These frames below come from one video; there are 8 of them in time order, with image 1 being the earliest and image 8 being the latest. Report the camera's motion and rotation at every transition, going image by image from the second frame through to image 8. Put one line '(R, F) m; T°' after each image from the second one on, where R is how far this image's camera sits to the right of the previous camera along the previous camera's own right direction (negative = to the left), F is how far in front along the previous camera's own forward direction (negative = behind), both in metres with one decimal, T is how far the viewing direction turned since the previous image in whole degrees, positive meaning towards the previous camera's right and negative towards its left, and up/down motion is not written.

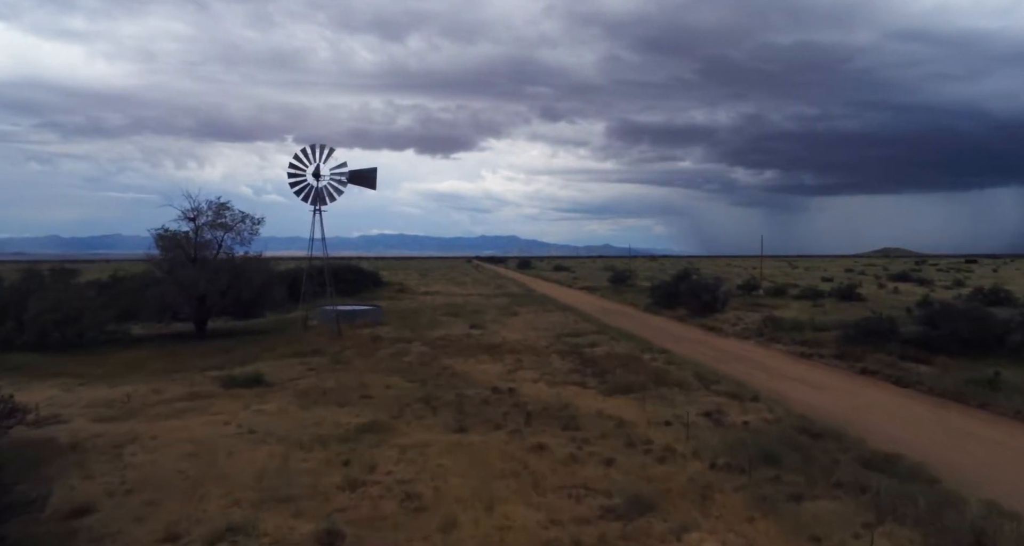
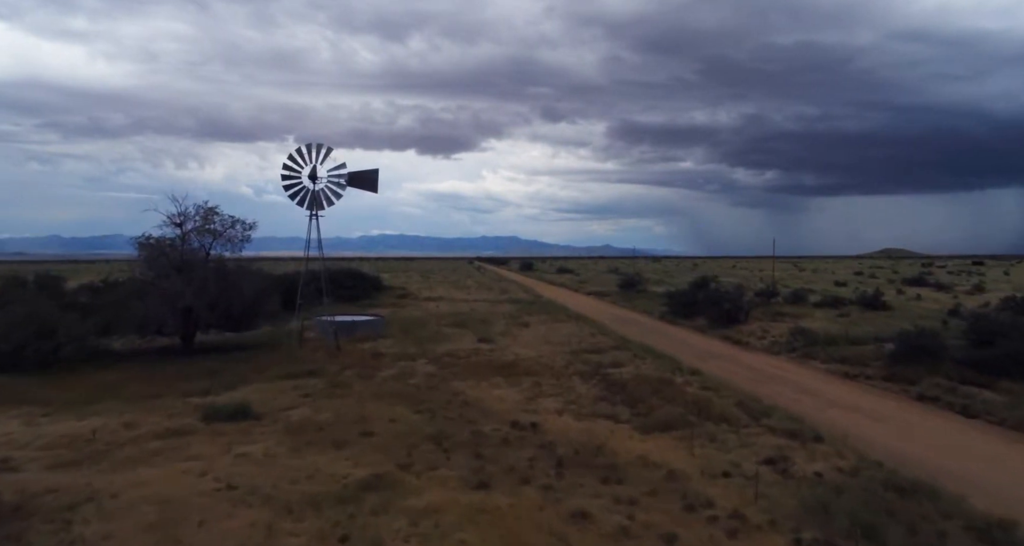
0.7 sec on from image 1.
(-0.4, +1.9) m; 0°
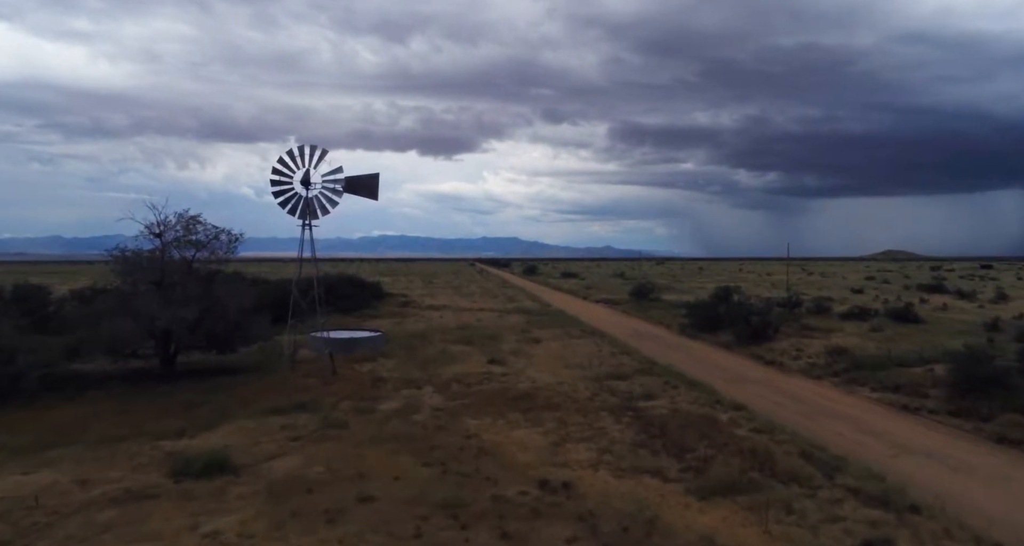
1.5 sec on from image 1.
(-0.4, +2.1) m; 0°
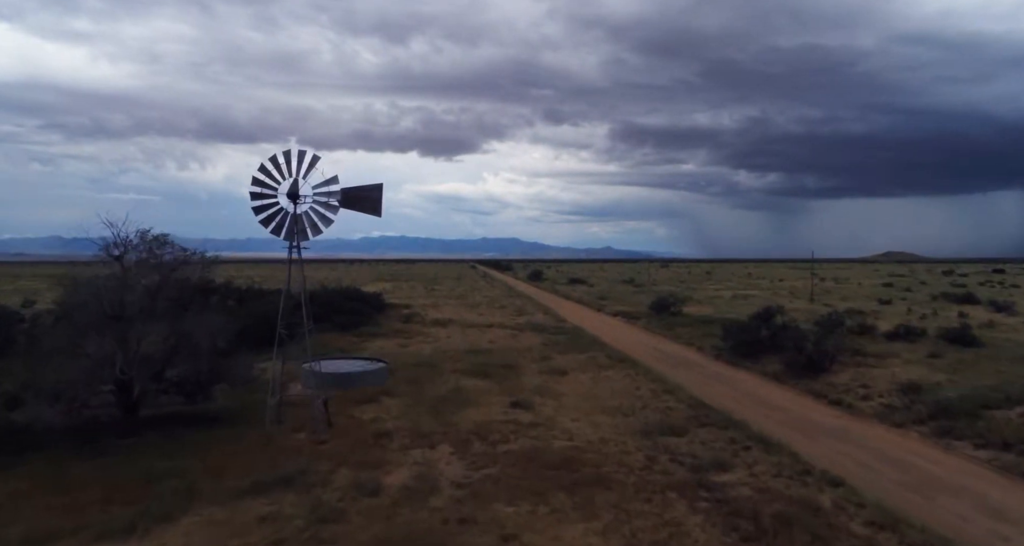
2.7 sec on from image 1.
(-0.7, +3.3) m; 0°
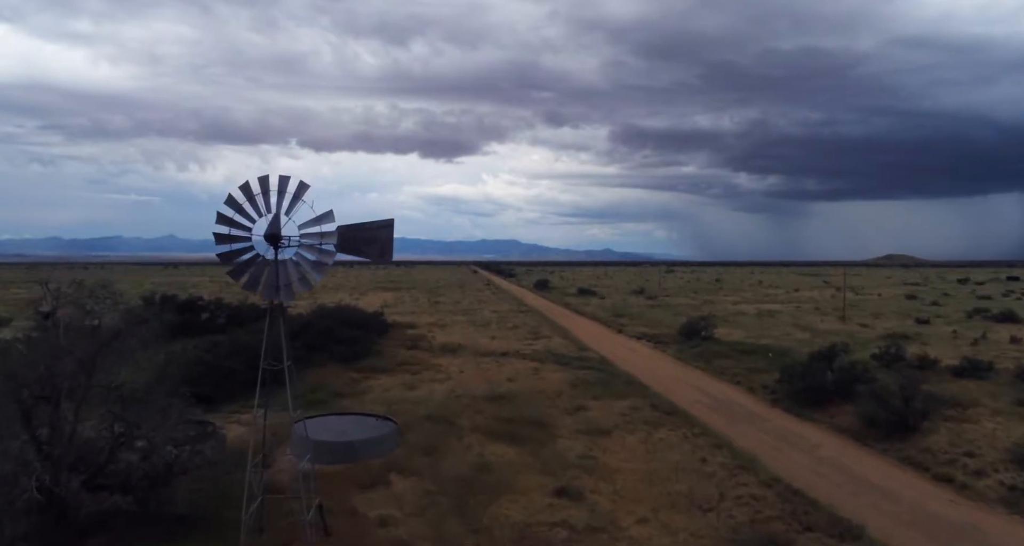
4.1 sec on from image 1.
(-0.9, +3.8) m; 0°
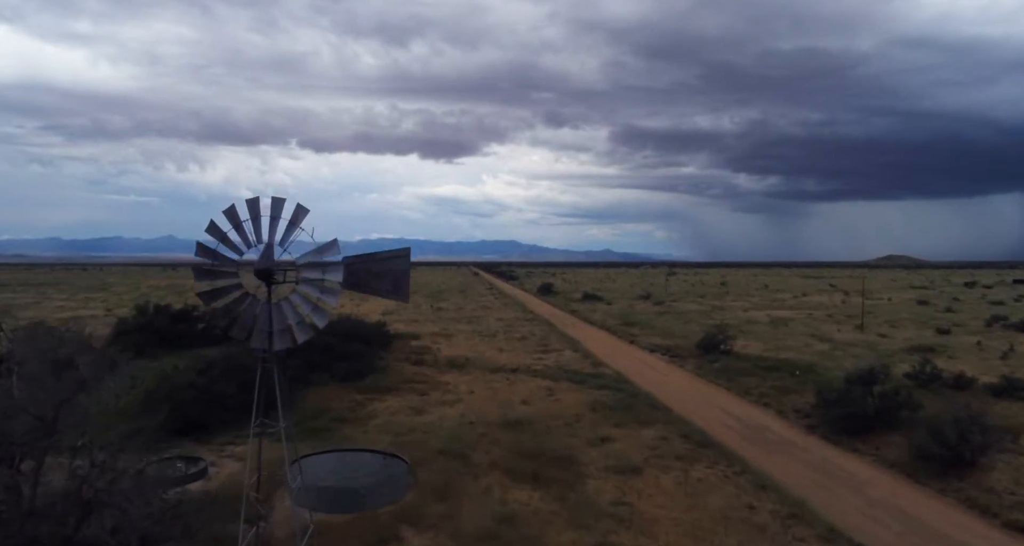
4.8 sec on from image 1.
(-0.5, +1.8) m; 0°
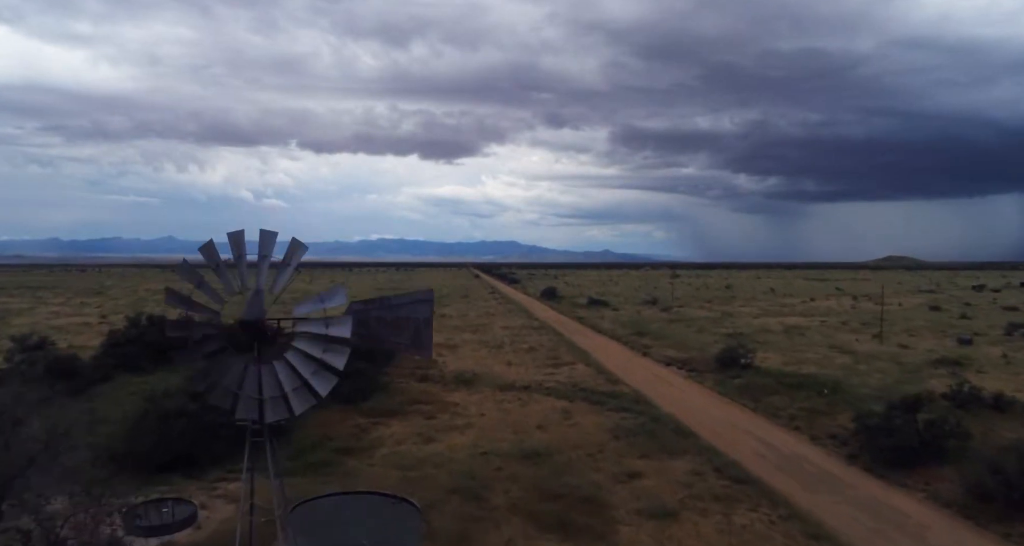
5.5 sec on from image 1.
(-0.5, +1.7) m; 0°
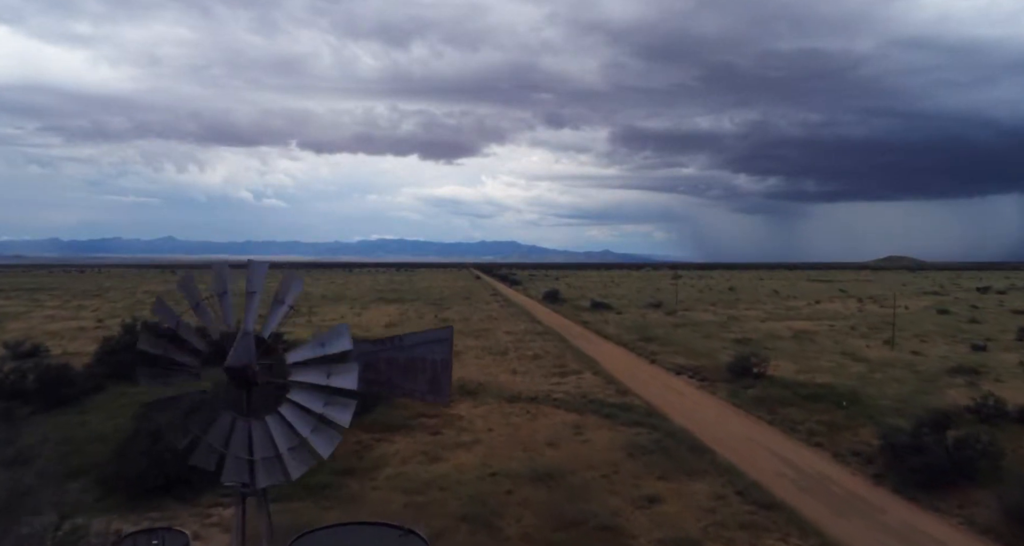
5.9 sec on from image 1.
(-0.3, +1.1) m; 0°
